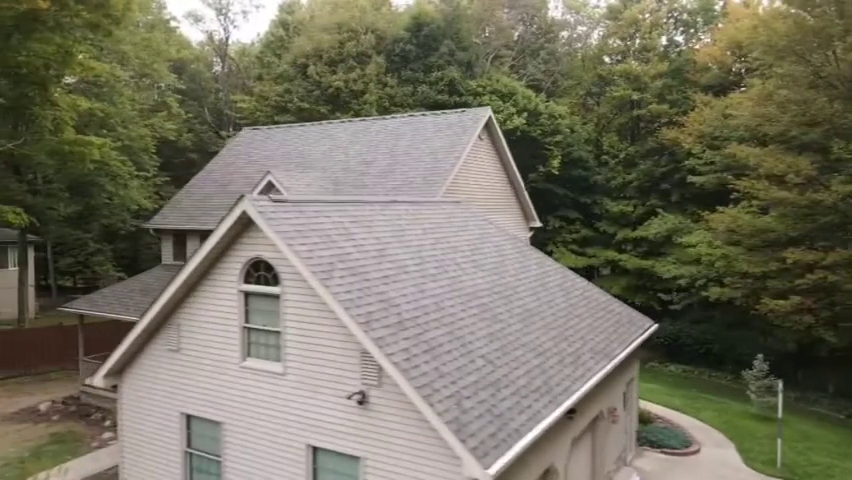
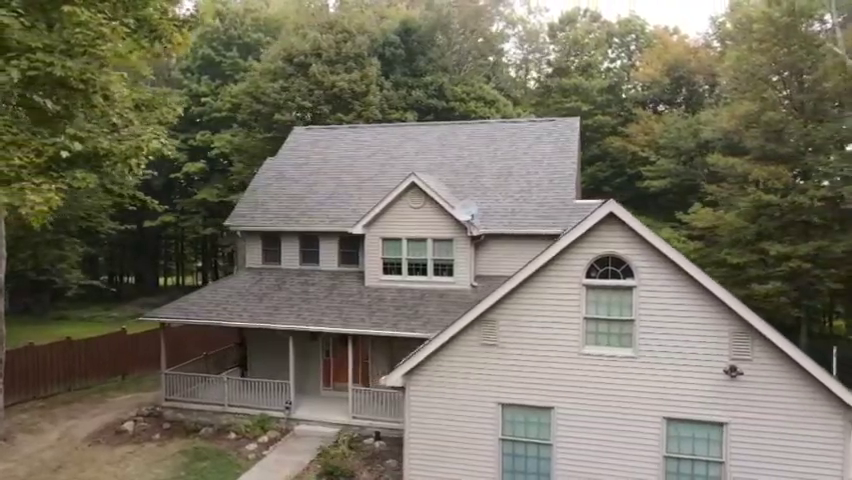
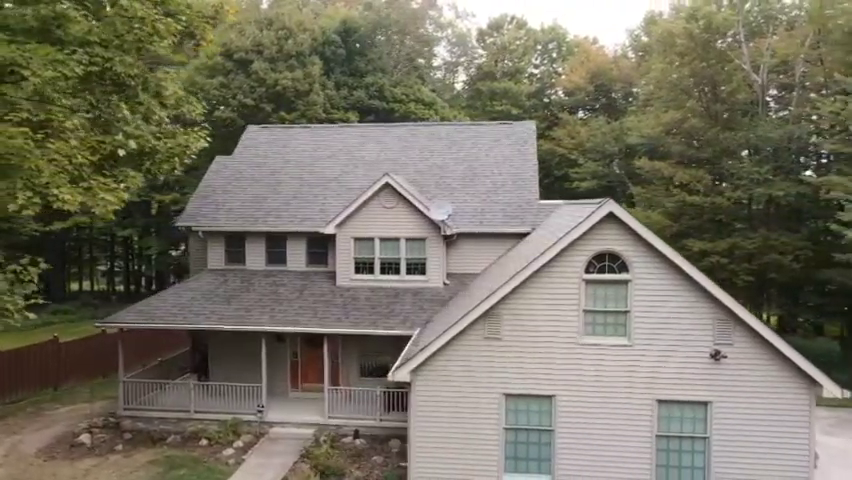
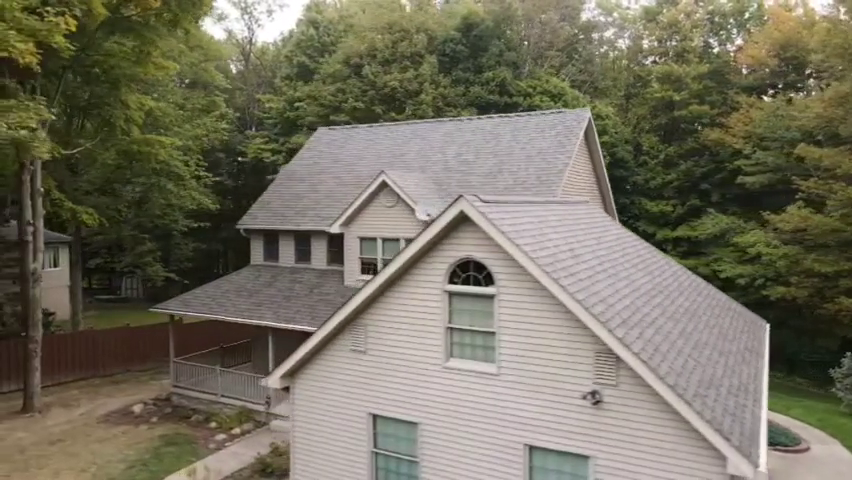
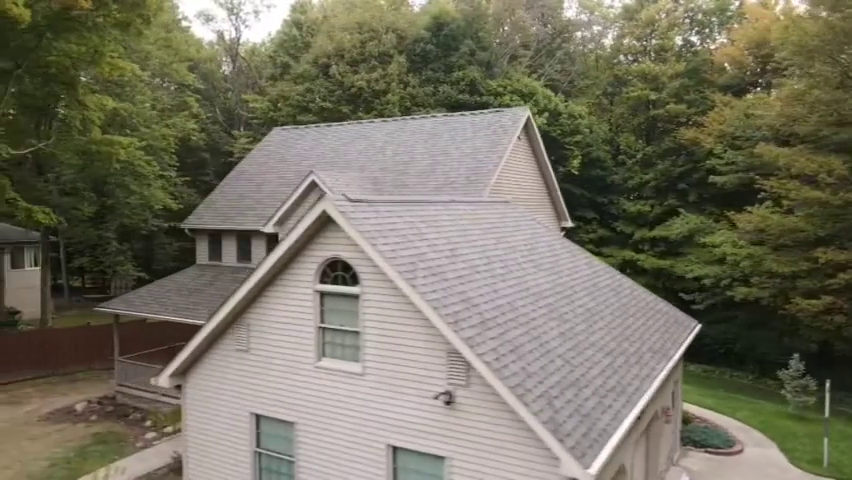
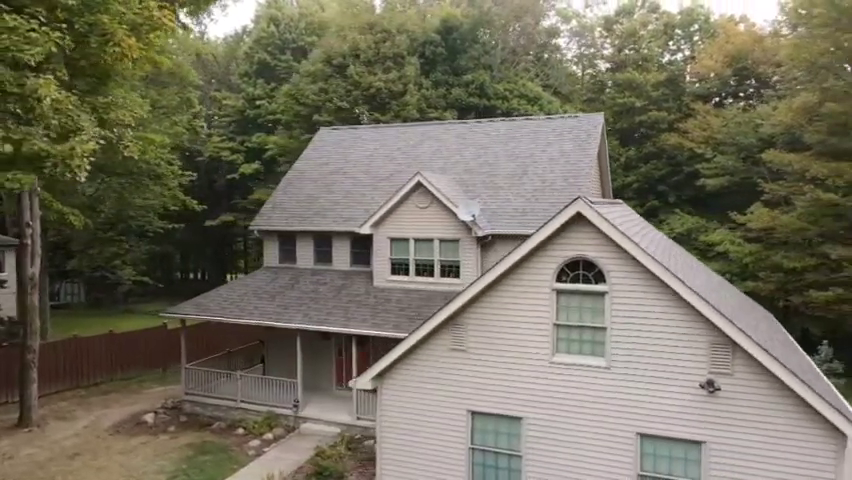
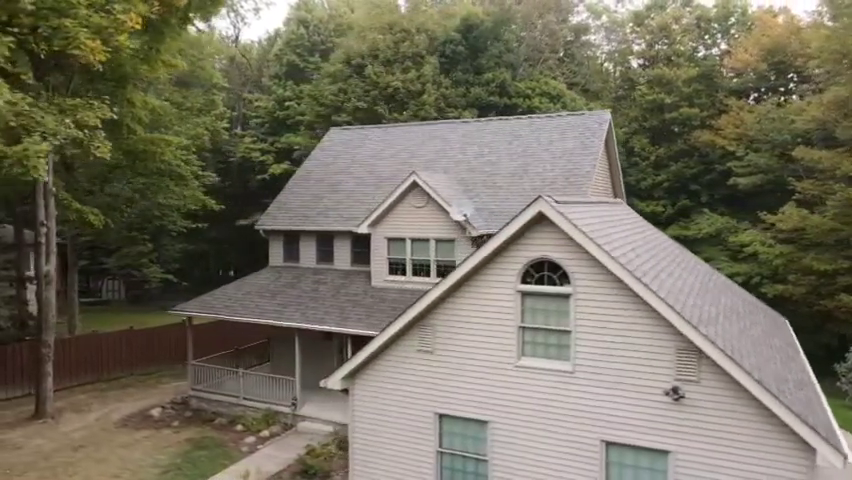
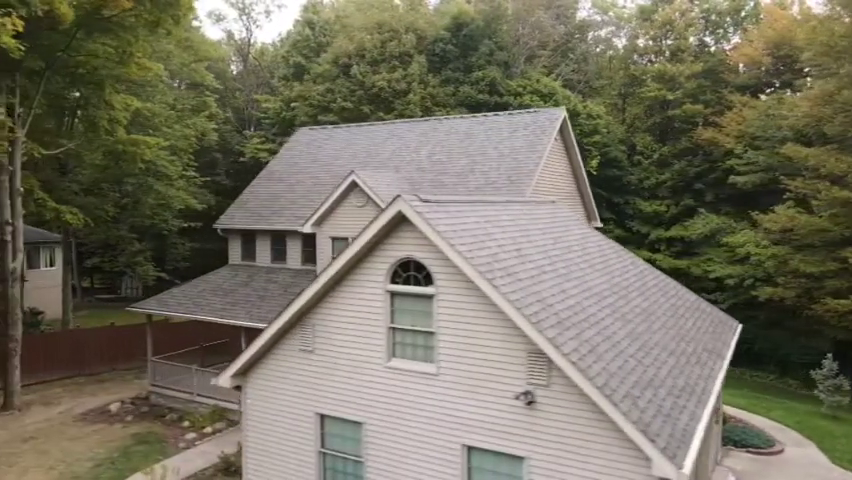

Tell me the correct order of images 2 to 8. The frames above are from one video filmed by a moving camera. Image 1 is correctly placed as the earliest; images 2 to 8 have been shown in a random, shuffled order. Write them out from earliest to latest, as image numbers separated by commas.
5, 8, 4, 7, 6, 2, 3
